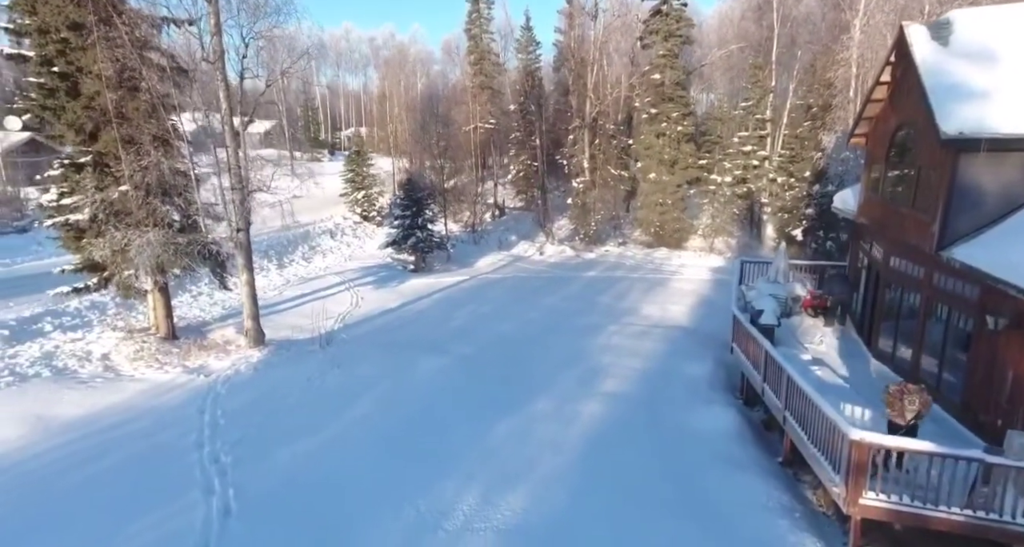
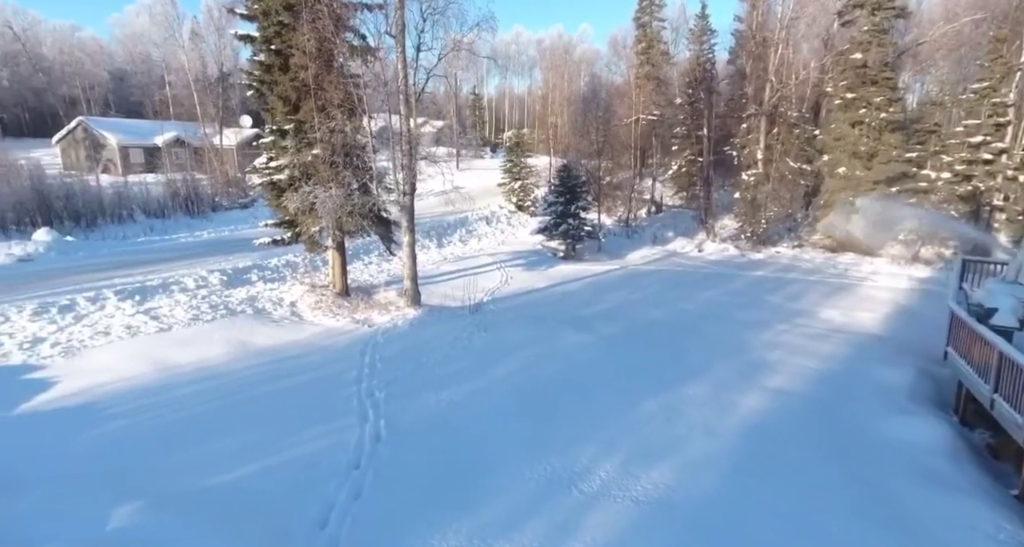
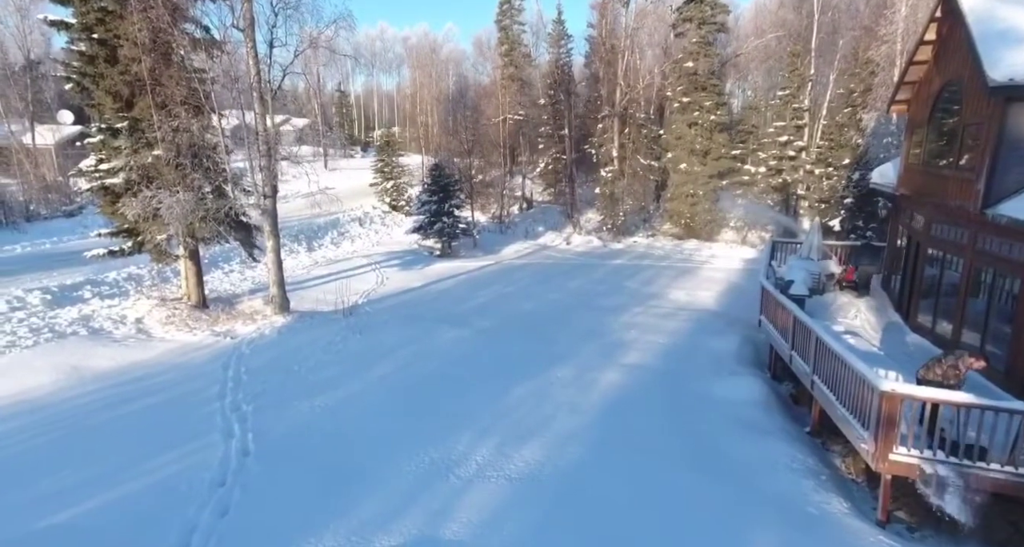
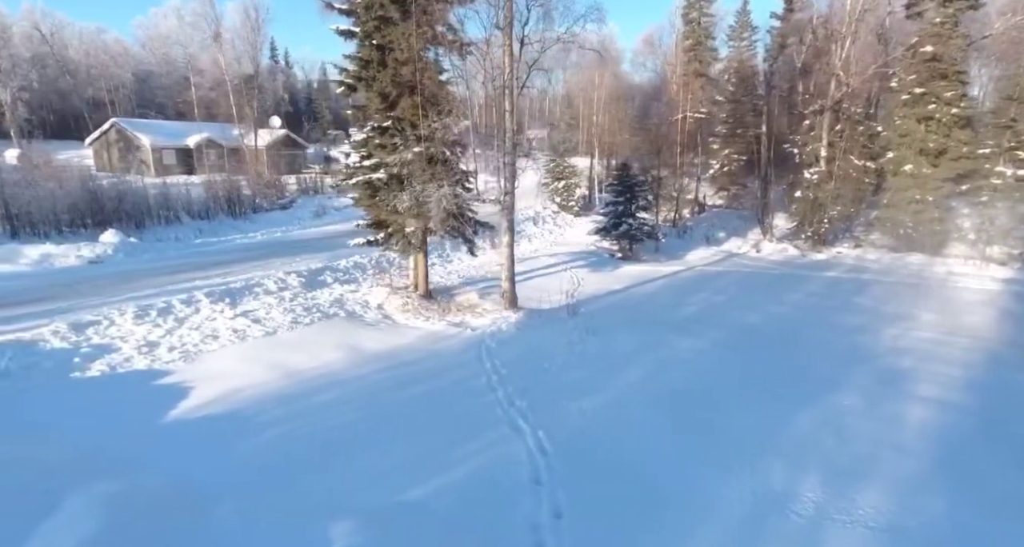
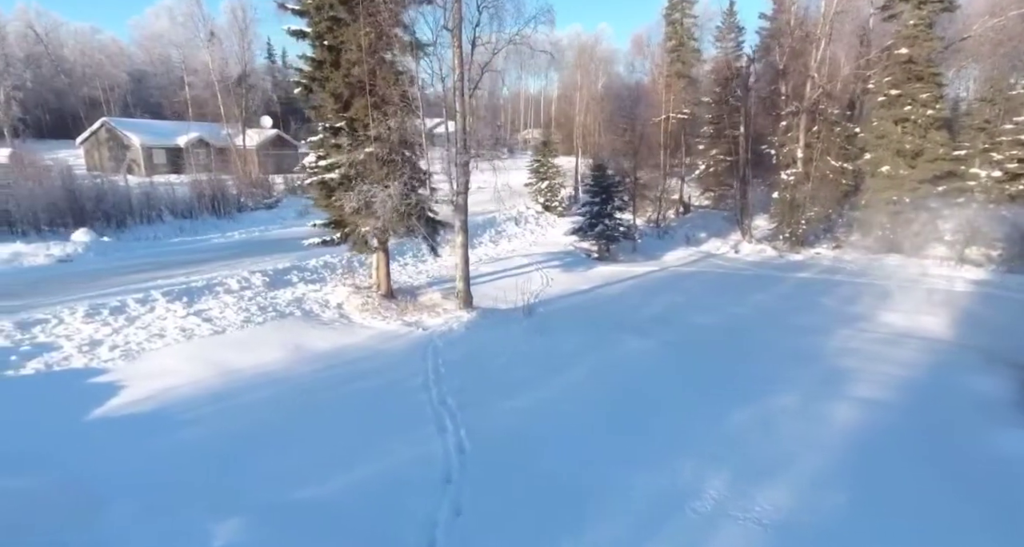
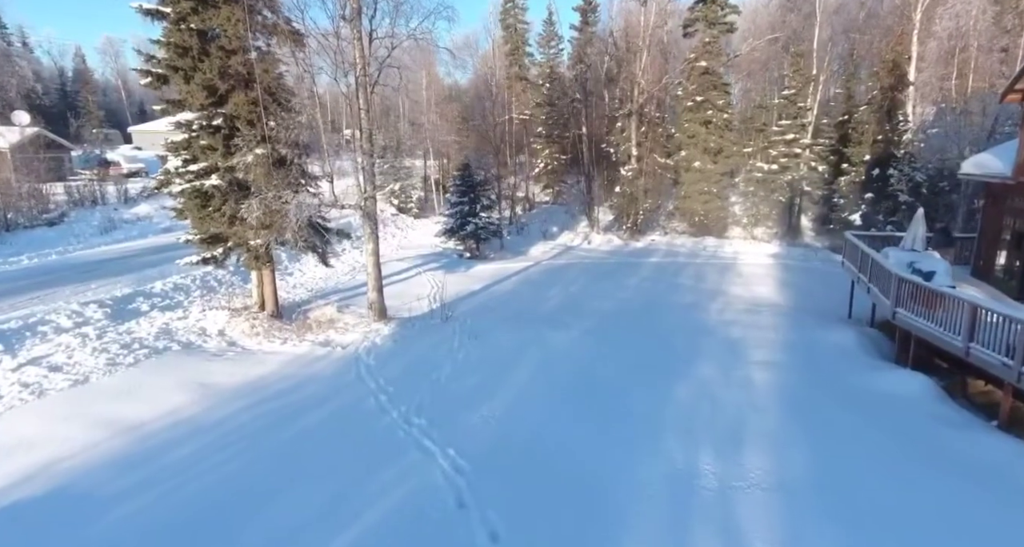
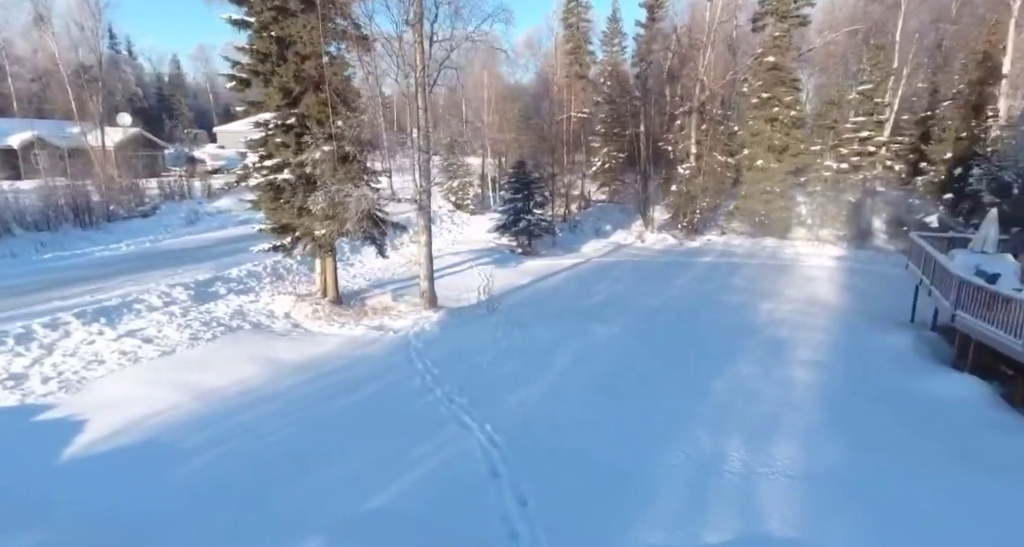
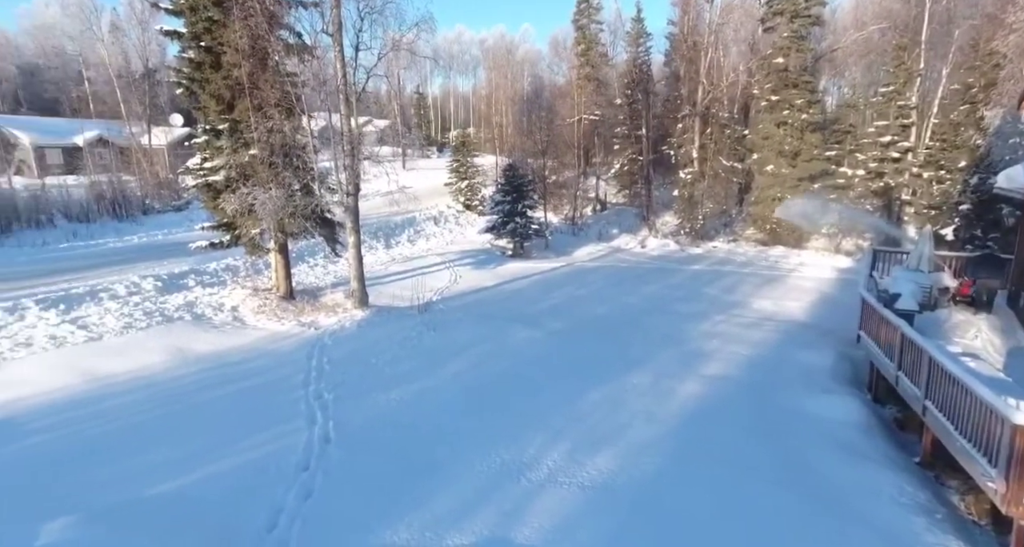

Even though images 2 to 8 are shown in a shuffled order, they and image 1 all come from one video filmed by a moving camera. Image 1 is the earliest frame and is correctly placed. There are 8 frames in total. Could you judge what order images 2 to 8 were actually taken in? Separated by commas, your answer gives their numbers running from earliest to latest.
3, 8, 2, 5, 4, 7, 6
